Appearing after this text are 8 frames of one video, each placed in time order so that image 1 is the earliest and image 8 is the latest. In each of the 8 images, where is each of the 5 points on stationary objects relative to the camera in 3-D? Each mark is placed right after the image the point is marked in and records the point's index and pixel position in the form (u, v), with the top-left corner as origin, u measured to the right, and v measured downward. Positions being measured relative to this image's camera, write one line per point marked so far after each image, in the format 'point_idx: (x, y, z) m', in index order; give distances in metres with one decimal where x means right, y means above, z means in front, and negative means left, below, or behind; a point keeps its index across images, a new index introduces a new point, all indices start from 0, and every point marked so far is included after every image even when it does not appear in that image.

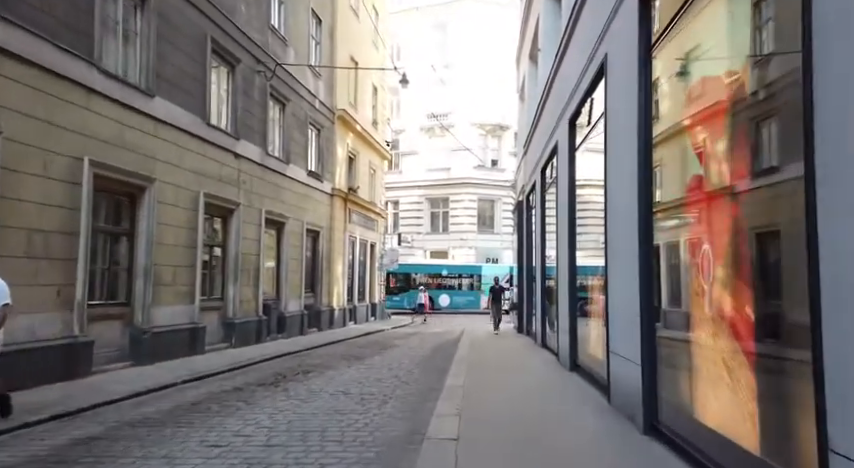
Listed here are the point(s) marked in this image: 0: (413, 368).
0: (-0.3, -3.0, +13.0) m
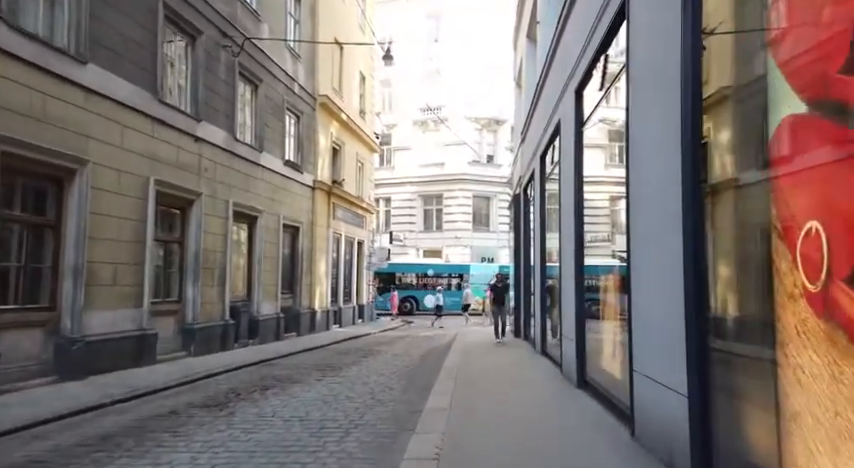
0: (-0.7, -2.9, +11.2) m
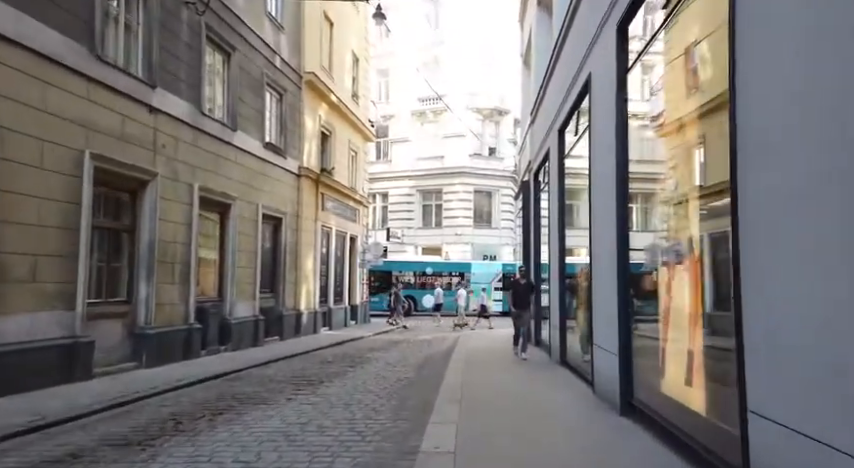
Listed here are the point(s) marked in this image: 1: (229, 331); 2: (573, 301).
0: (-0.7, -2.6, +8.9) m
1: (-5.3, -2.6, +15.3) m
2: (+2.9, -1.3, +11.3) m
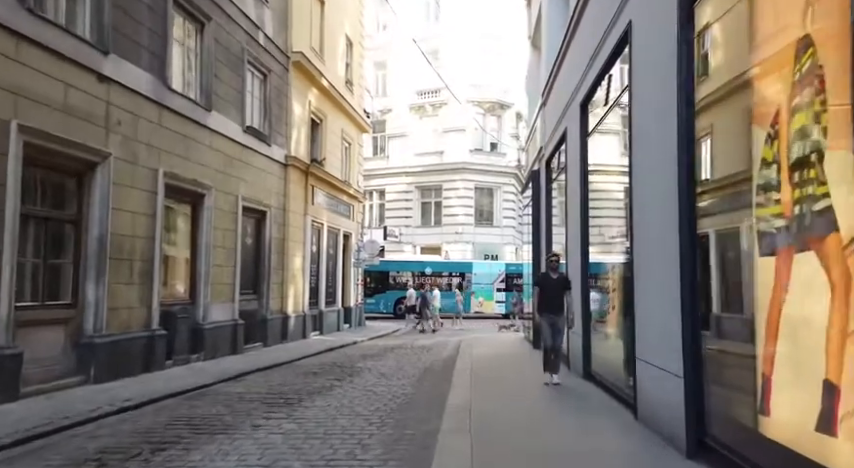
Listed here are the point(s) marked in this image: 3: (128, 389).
0: (-0.7, -2.4, +7.1) m
1: (-5.3, -2.4, +13.5) m
2: (+2.9, -1.1, +9.5) m
3: (-5.1, -2.6, +9.7) m
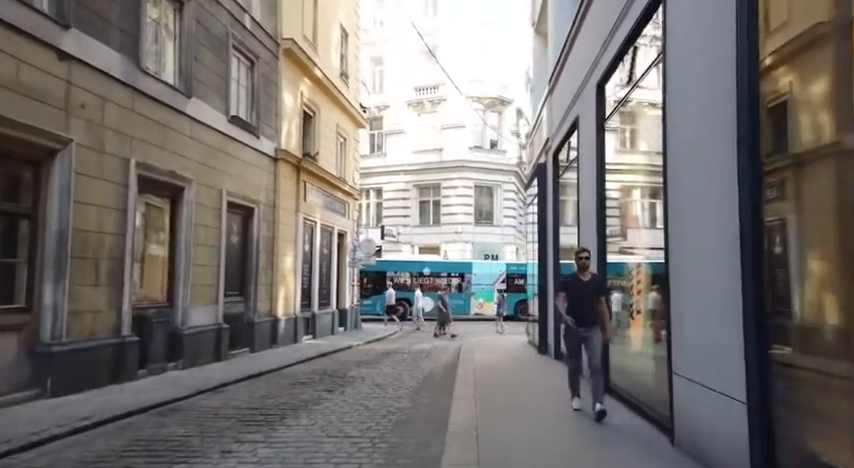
0: (-0.7, -2.4, +6.0) m
1: (-5.3, -2.4, +12.4) m
2: (+2.9, -1.1, +8.4) m
3: (-5.1, -2.6, +8.6) m
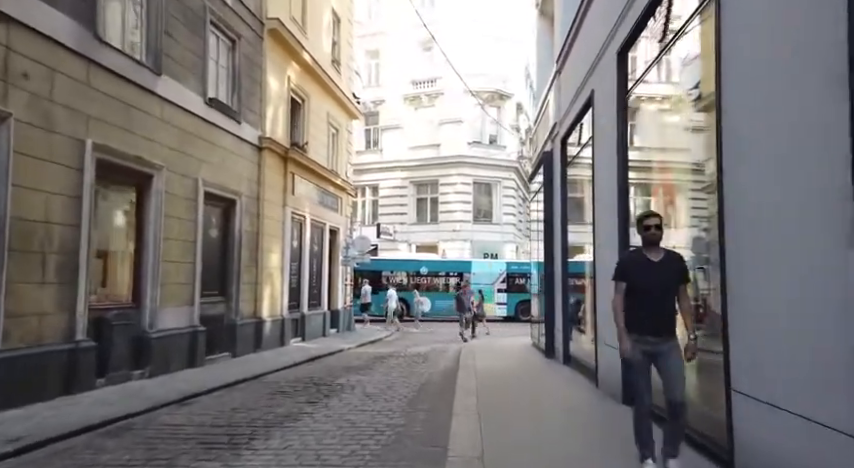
0: (-0.7, -2.2, +4.7) m
1: (-5.4, -2.2, +11.1) m
2: (+2.8, -0.9, +7.2) m
3: (-5.1, -2.4, +7.3) m
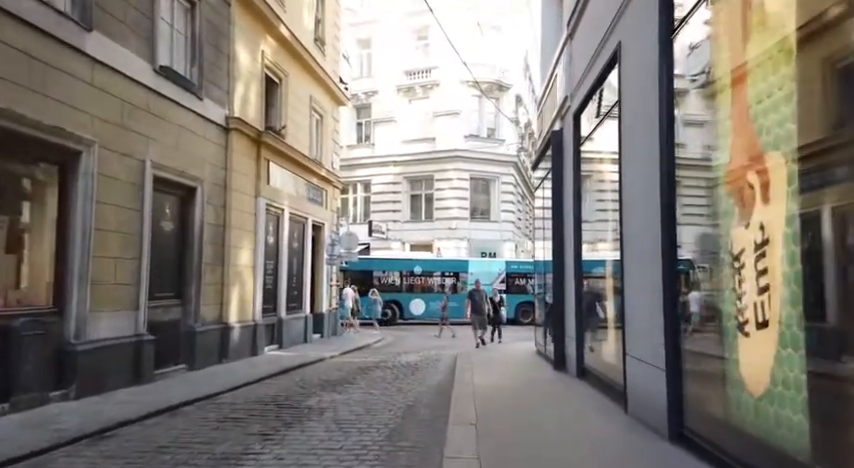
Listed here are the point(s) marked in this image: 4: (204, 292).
0: (-0.9, -2.0, +2.7) m
1: (-5.6, -2.1, +9.0) m
2: (+2.6, -0.7, +5.2) m
3: (-5.3, -2.2, +5.3) m
4: (-5.1, -1.3, +13.1) m
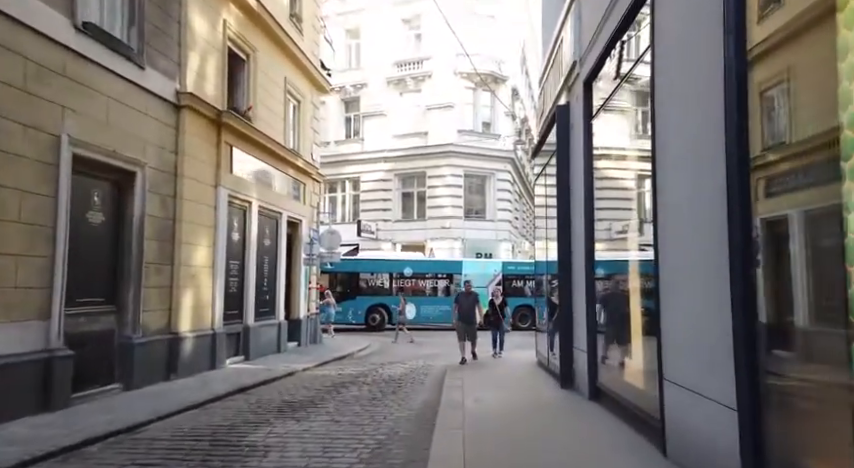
0: (-1.2, -1.9, +0.7) m
1: (-5.9, -1.9, +7.0) m
2: (+2.4, -0.5, +3.2) m
3: (-5.6, -2.1, +3.3) m
4: (-5.4, -1.2, +11.1) m
